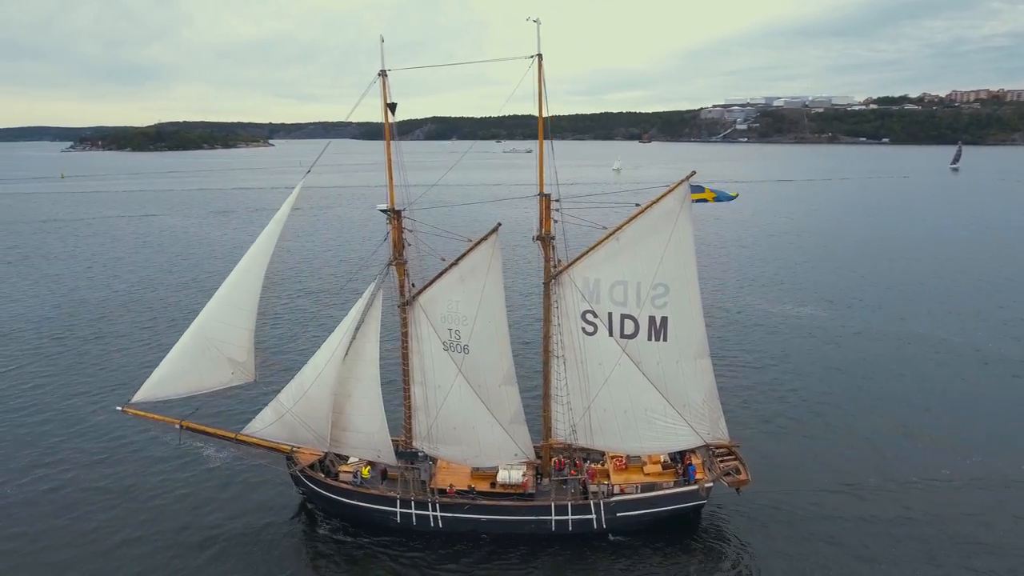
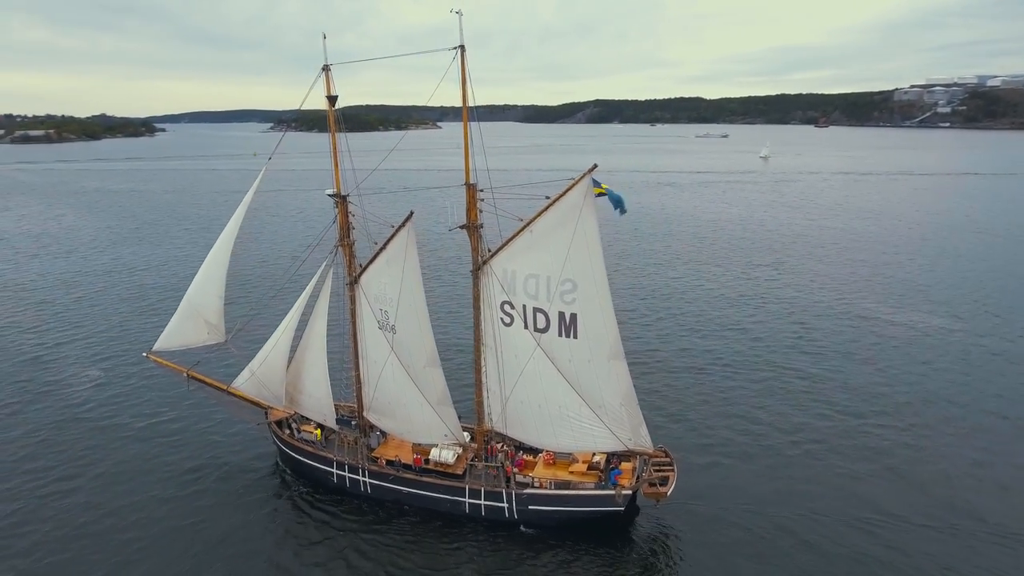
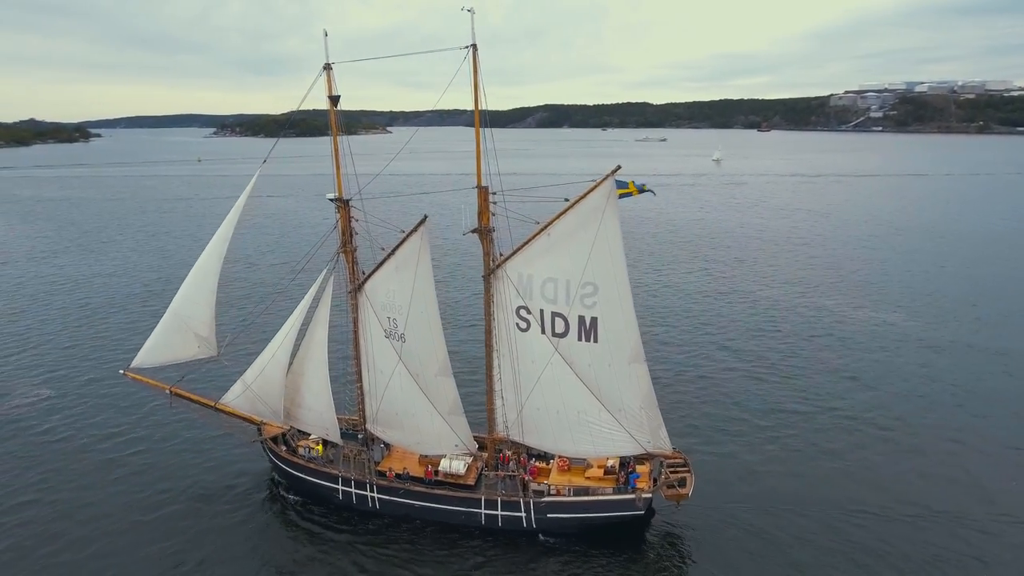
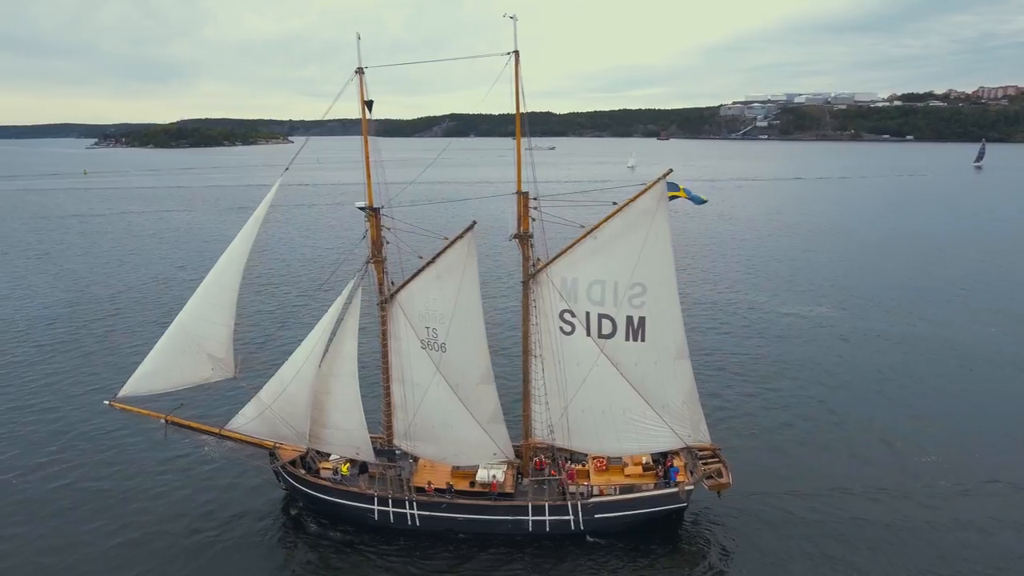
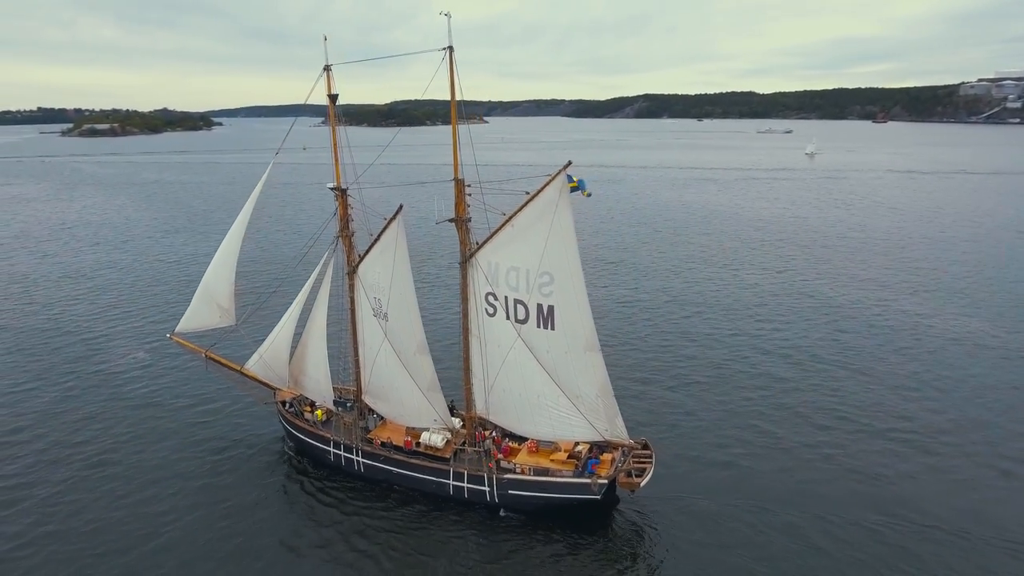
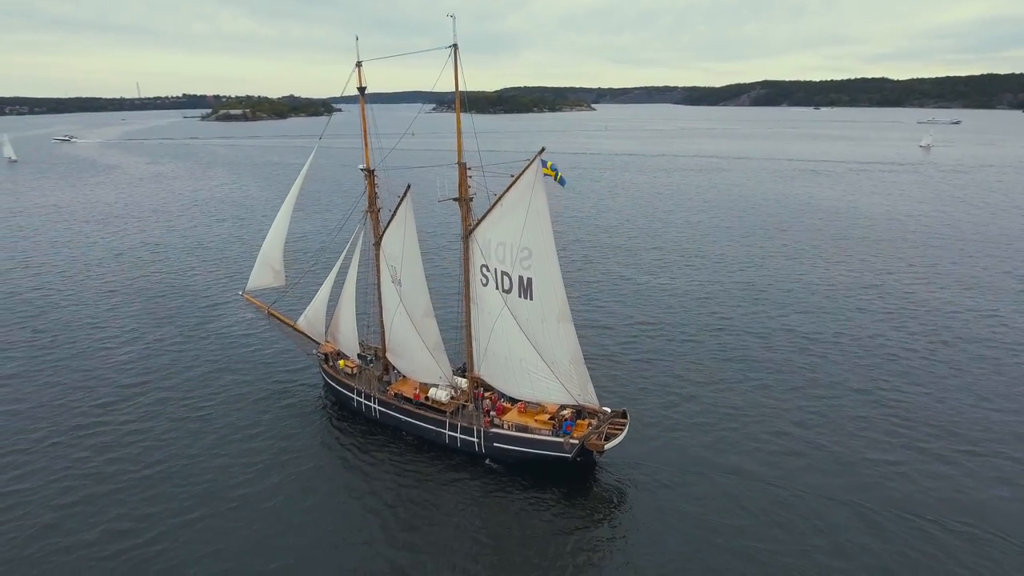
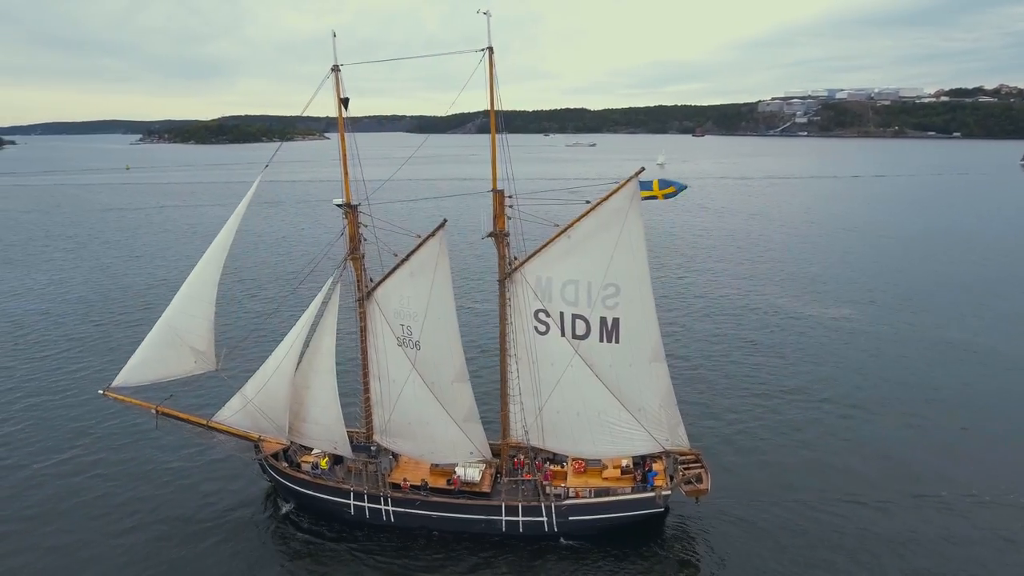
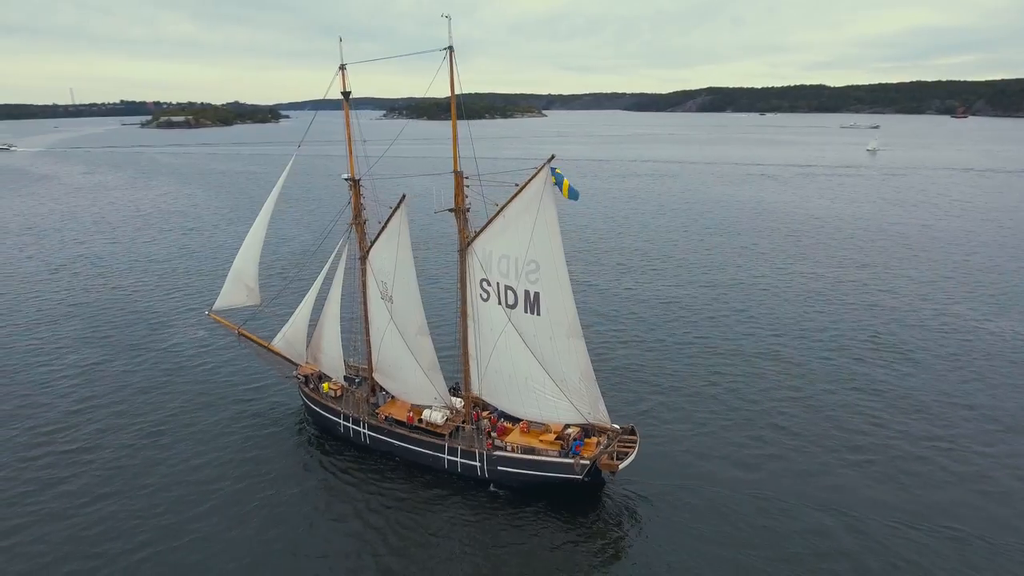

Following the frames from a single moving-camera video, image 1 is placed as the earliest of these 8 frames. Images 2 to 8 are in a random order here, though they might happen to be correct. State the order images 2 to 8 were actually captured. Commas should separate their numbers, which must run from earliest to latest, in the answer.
4, 7, 3, 2, 5, 8, 6
